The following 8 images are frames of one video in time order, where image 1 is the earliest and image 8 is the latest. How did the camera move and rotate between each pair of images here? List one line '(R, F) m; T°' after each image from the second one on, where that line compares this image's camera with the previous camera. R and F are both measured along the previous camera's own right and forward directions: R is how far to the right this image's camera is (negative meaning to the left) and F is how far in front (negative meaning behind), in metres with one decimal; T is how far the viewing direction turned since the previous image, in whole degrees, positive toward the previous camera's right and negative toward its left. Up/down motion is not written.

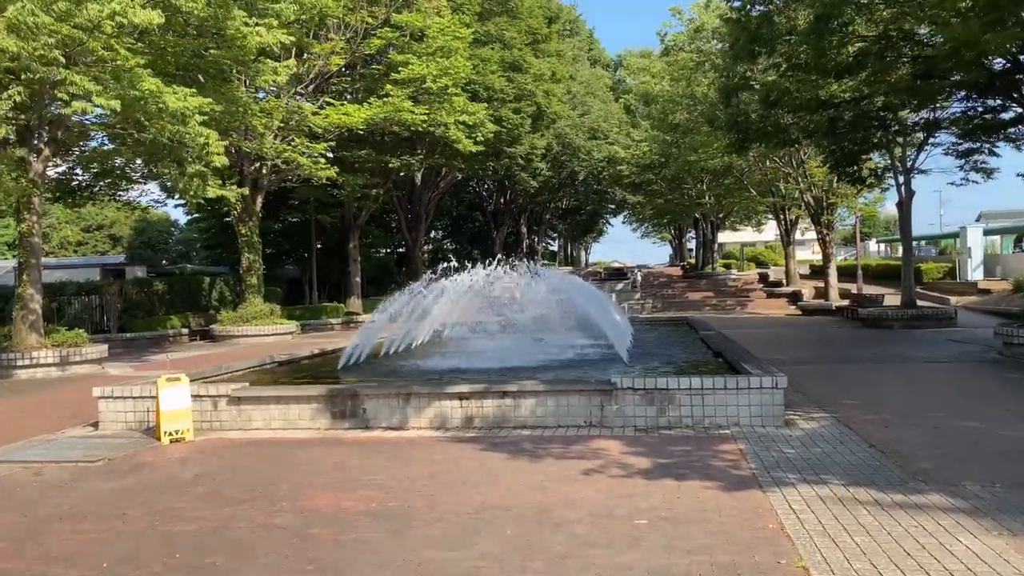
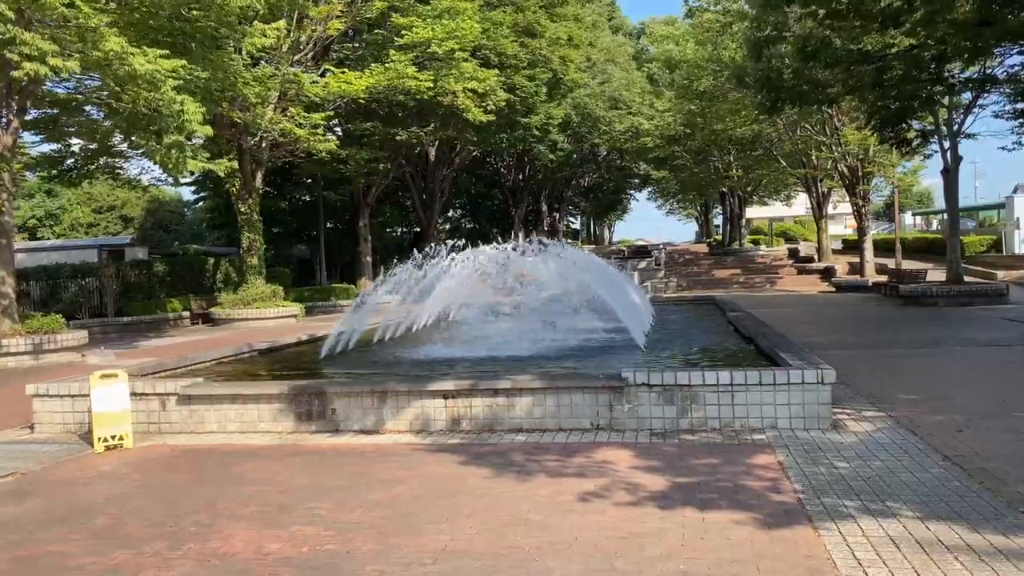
(+0.3, +1.4) m; -2°
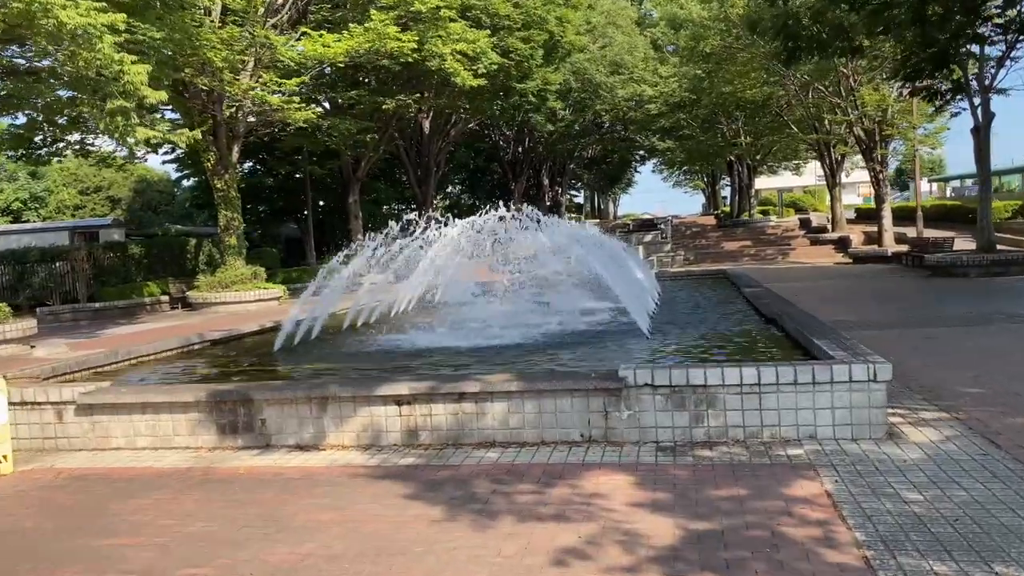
(+0.3, +1.5) m; 0°
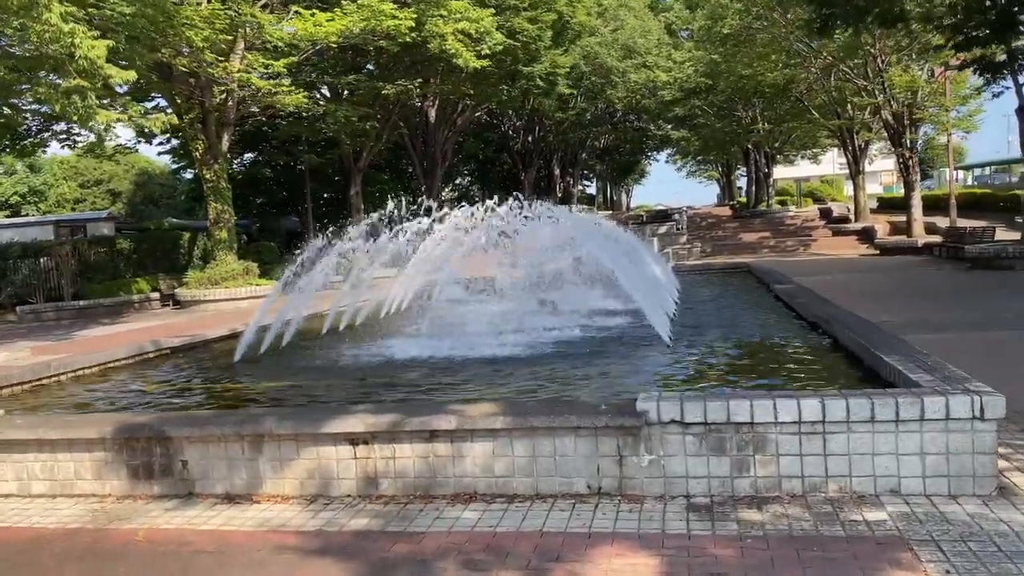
(+0.1, +1.3) m; -1°
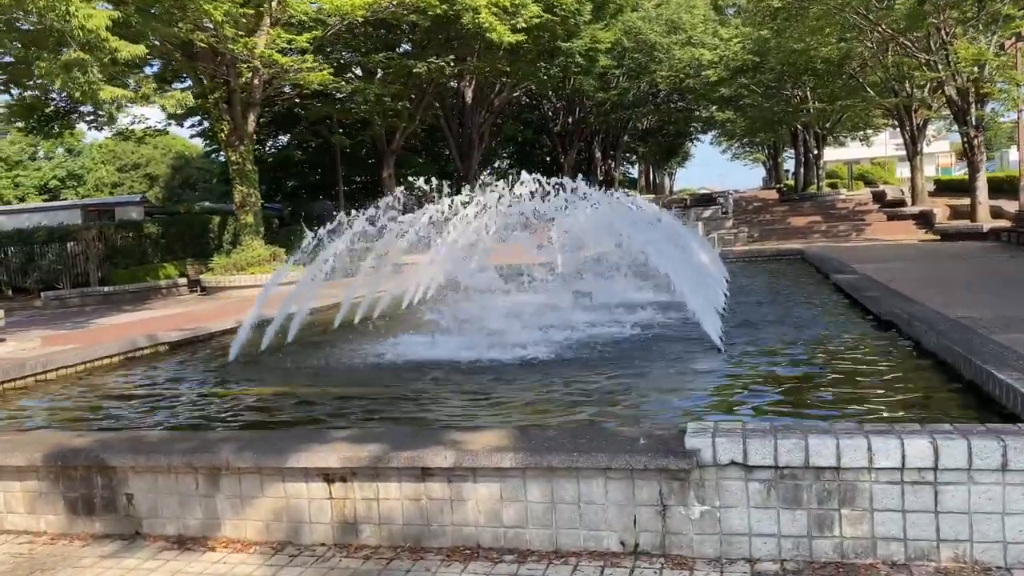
(+0.1, +1.0) m; -3°
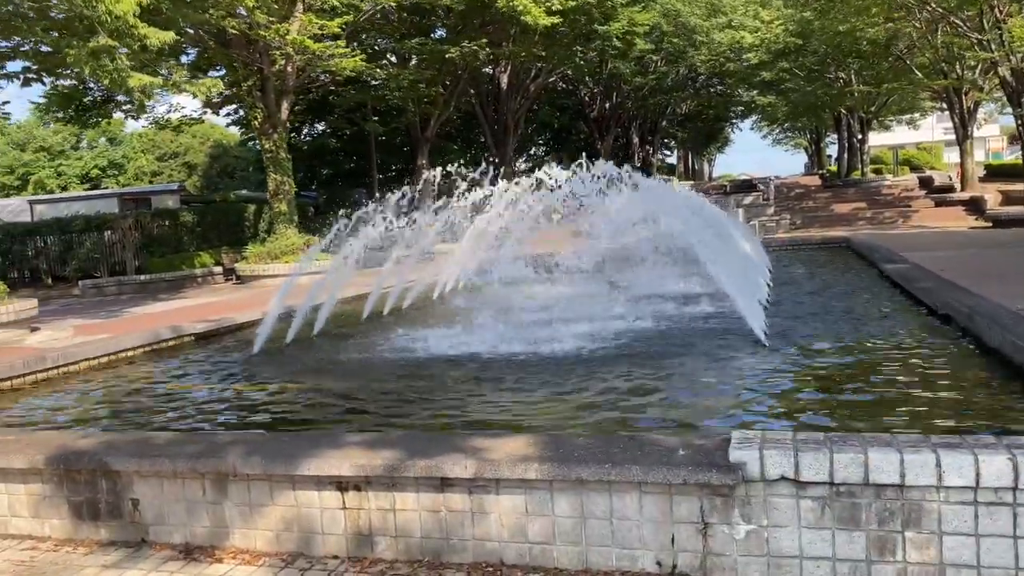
(0.0, +0.3) m; -2°
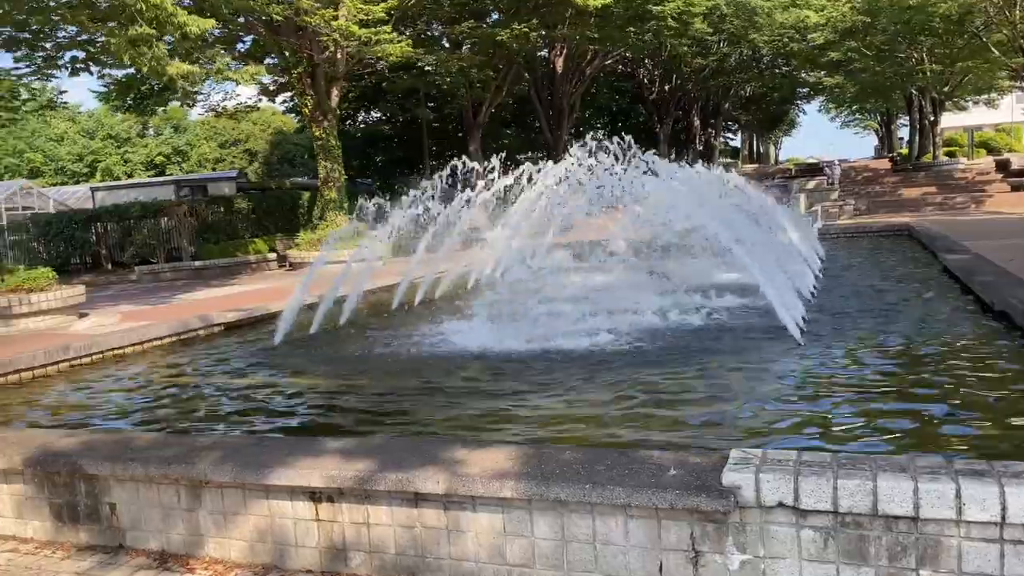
(+0.3, +0.3) m; -4°
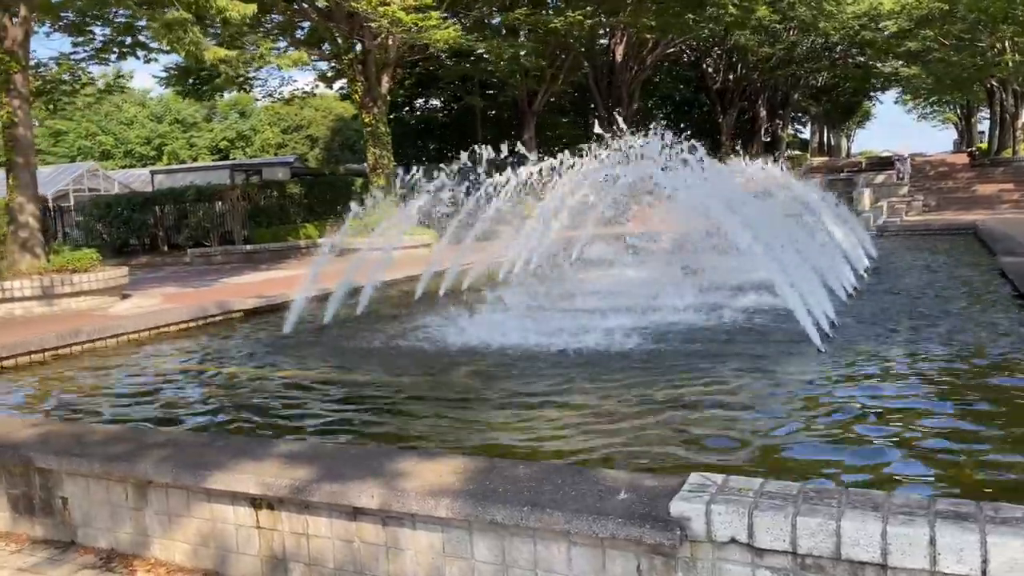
(+0.4, +0.3) m; -4°
